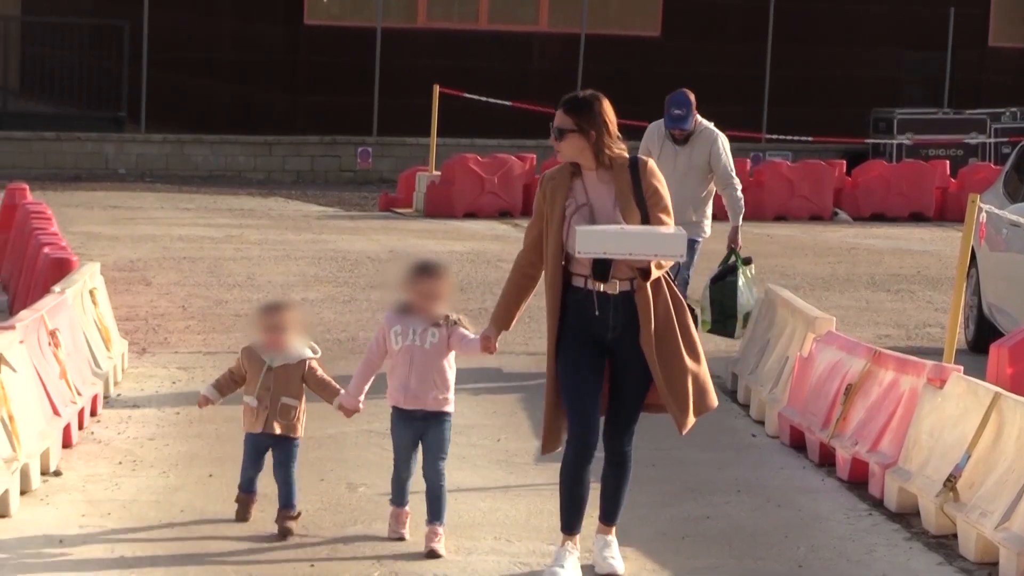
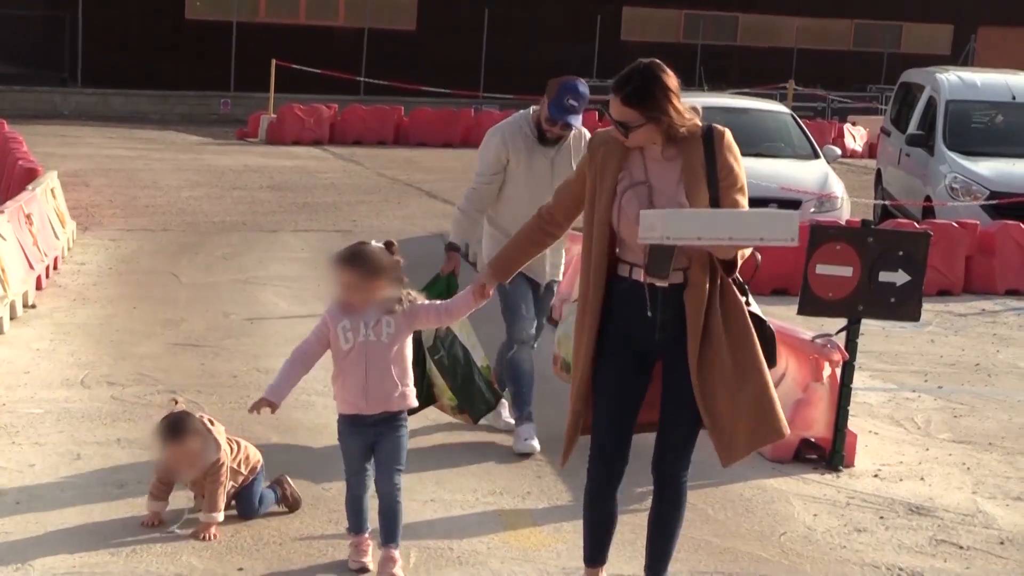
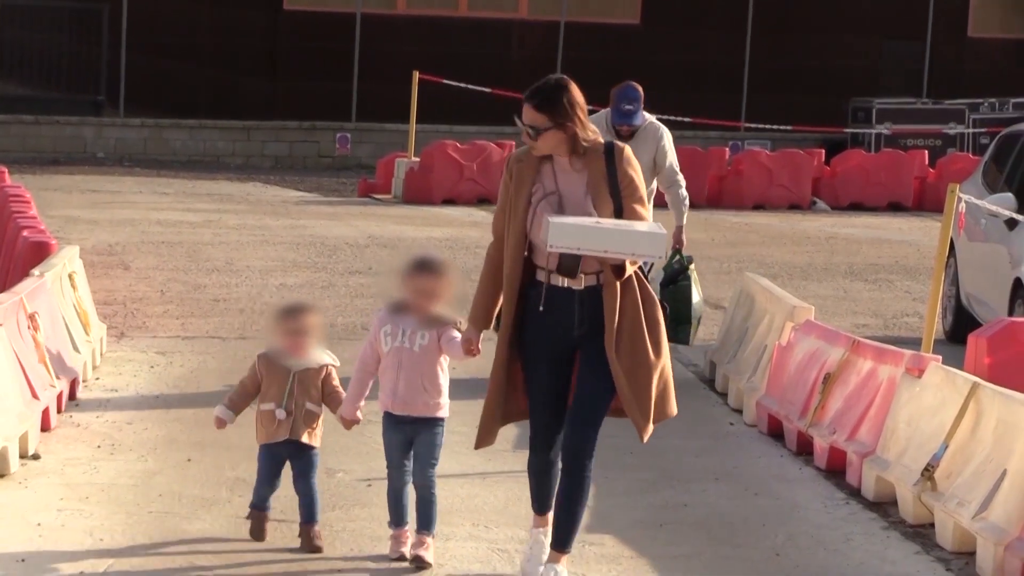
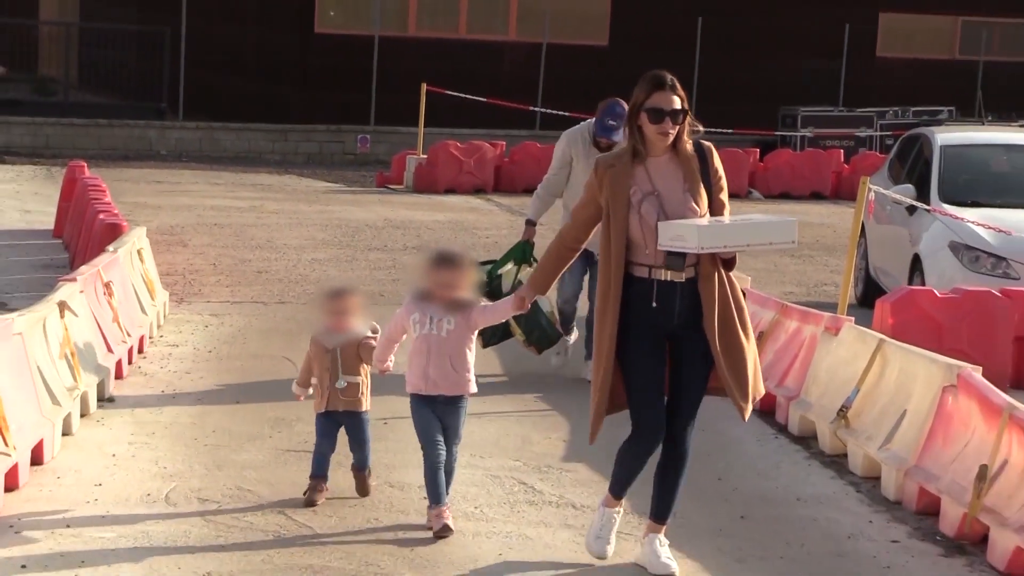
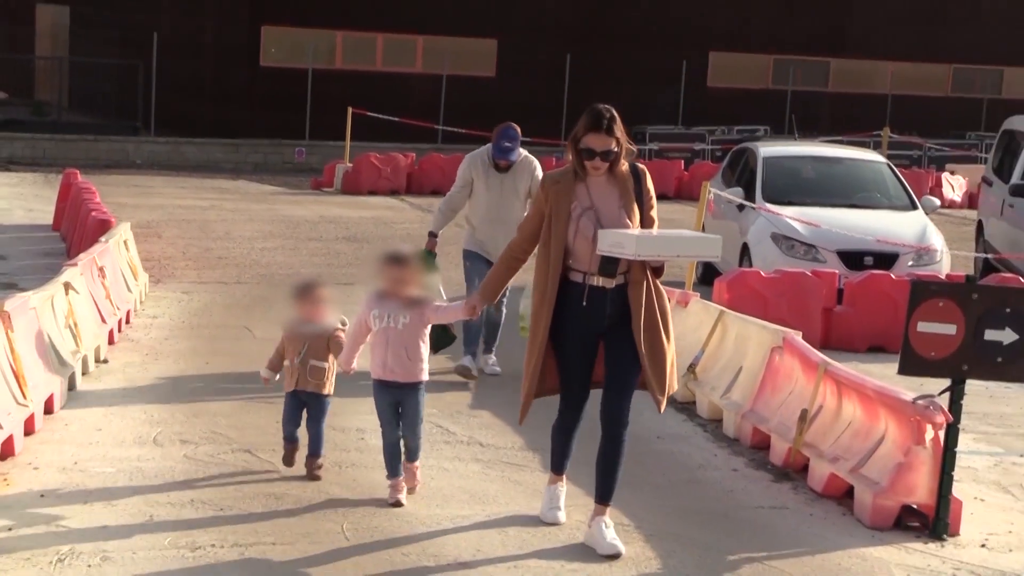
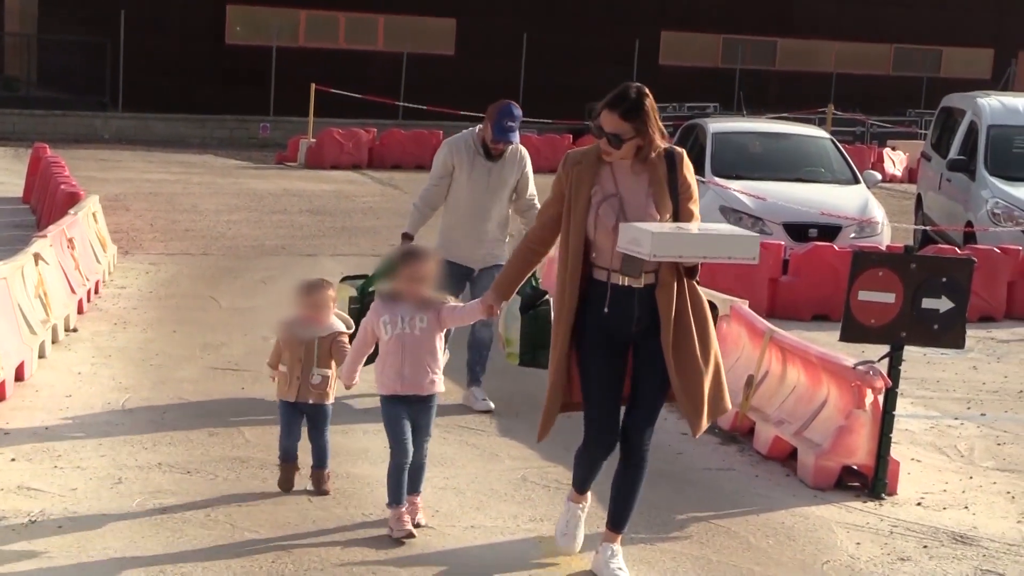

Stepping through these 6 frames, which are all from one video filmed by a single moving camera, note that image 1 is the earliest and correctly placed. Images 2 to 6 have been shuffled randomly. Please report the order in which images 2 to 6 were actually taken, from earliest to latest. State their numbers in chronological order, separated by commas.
3, 4, 5, 6, 2
